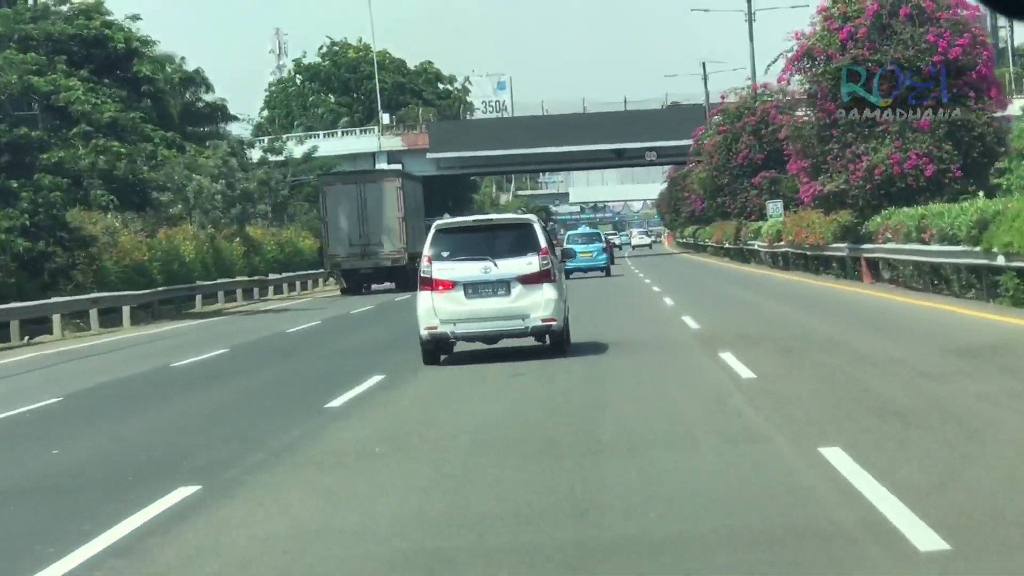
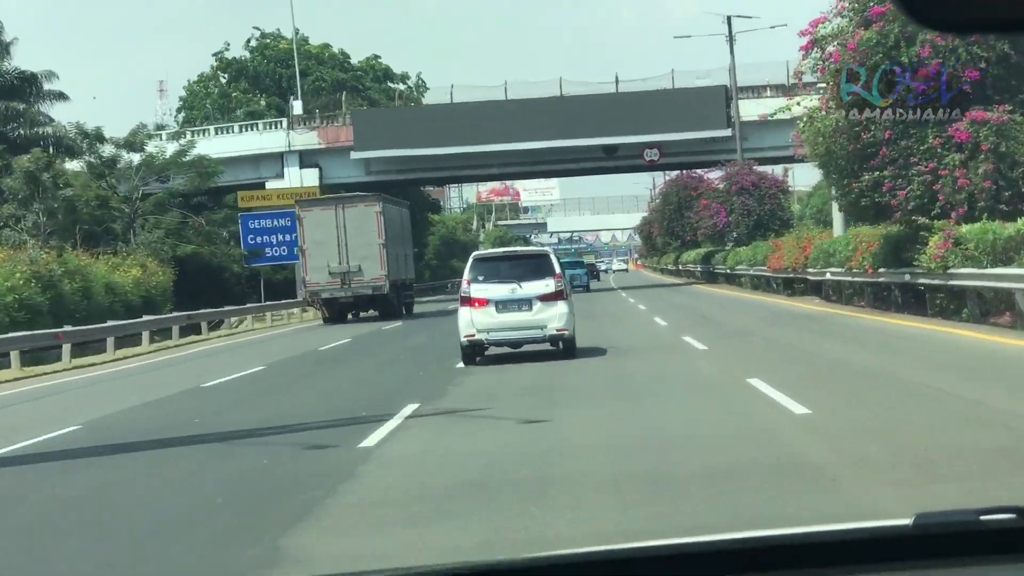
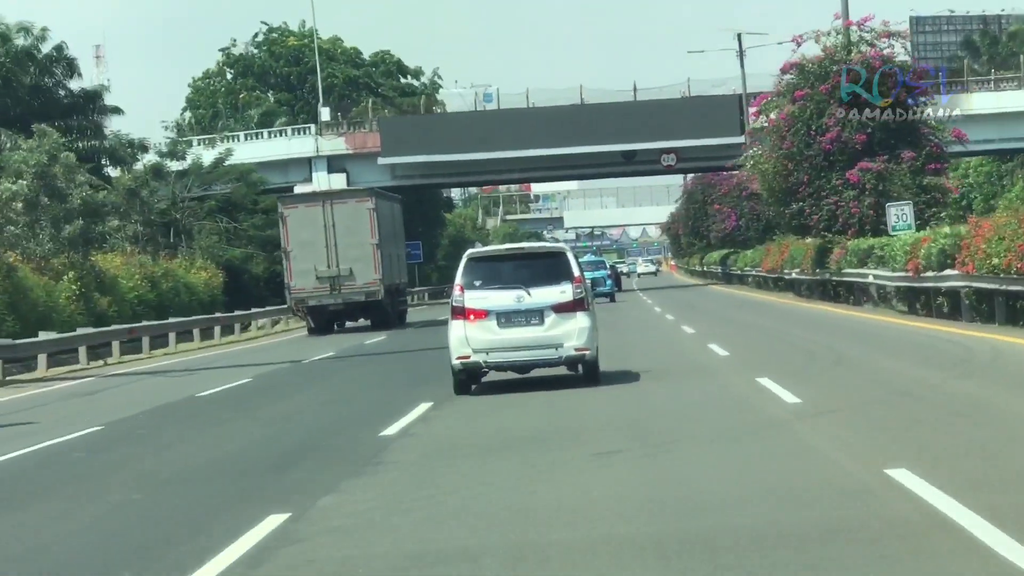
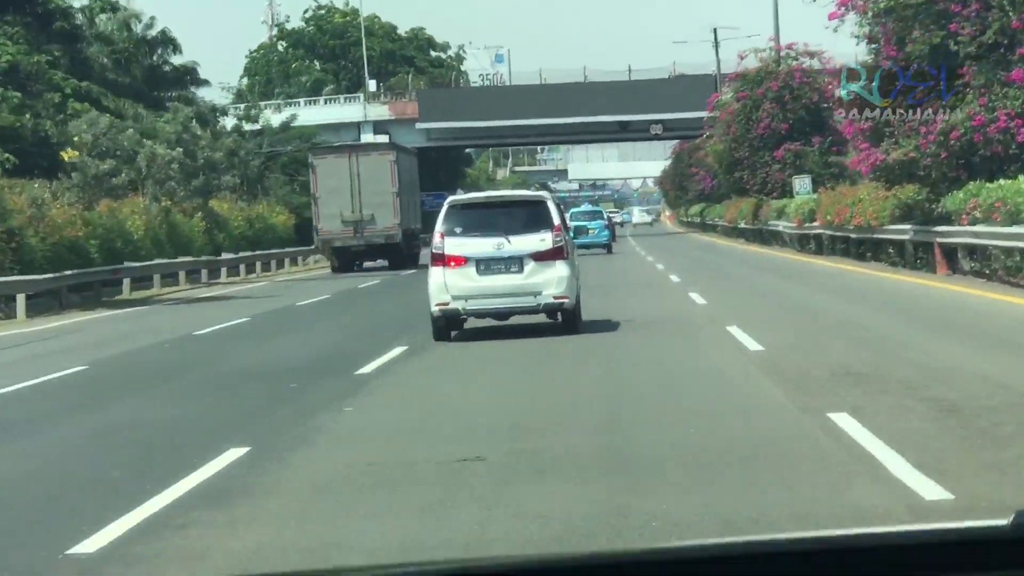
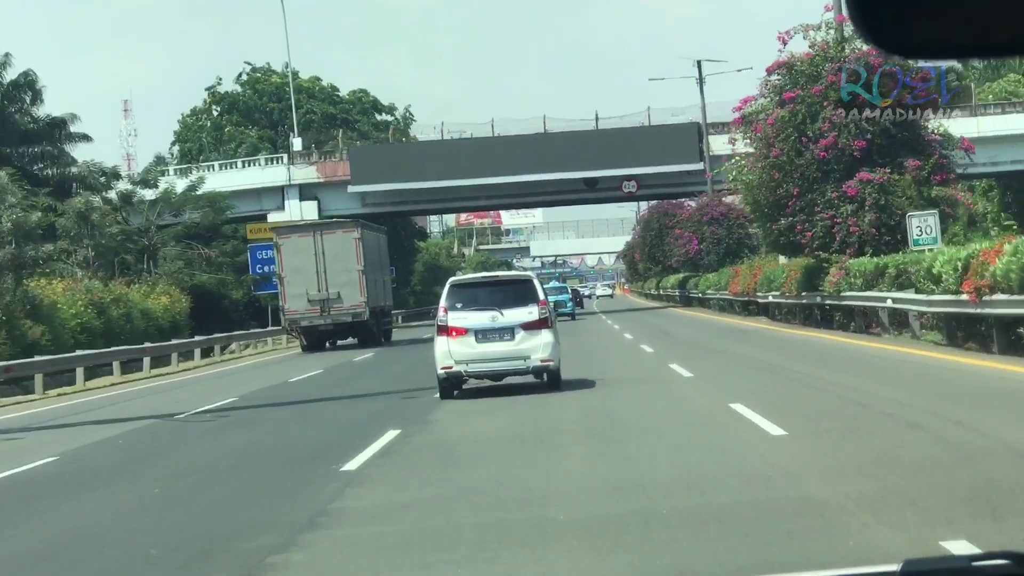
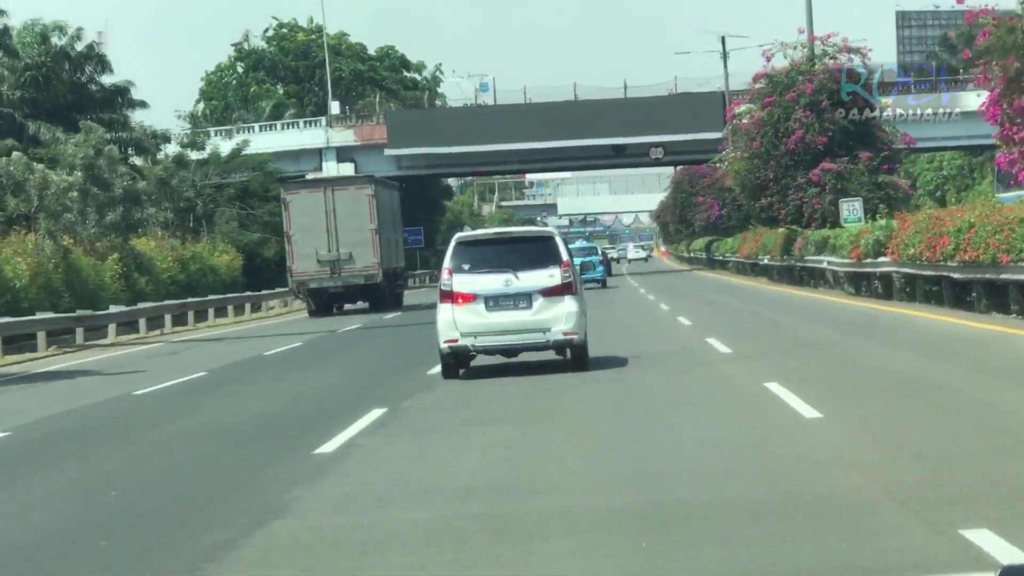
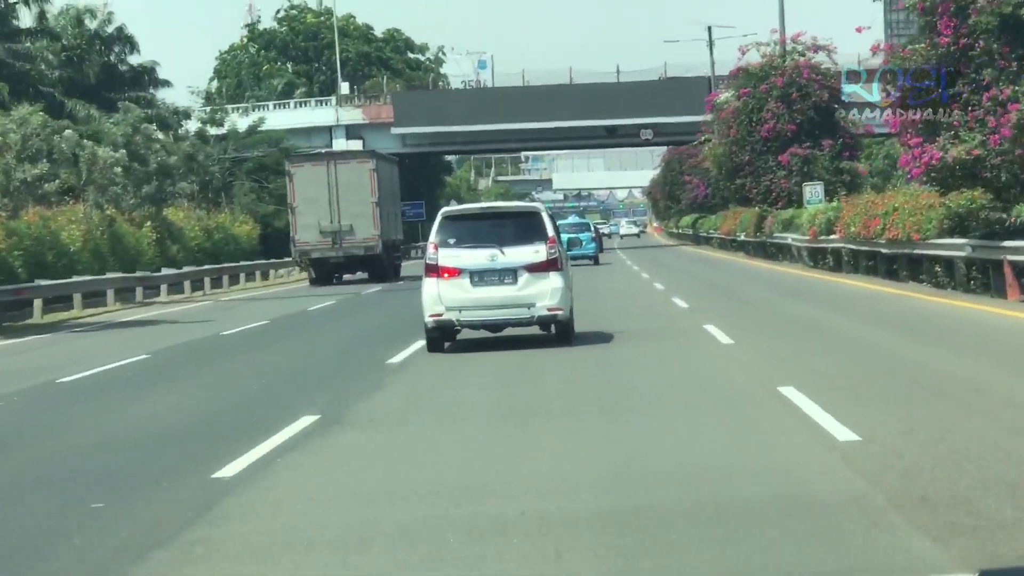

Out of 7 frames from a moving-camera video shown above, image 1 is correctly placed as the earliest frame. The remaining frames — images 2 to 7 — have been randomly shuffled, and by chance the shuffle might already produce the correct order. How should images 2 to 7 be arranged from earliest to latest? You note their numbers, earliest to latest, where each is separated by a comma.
4, 7, 6, 3, 5, 2
